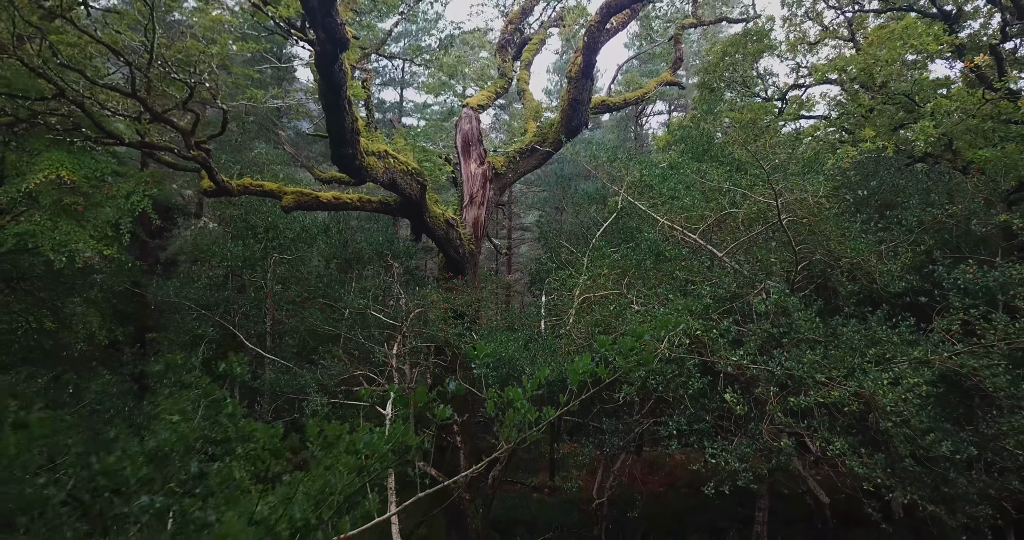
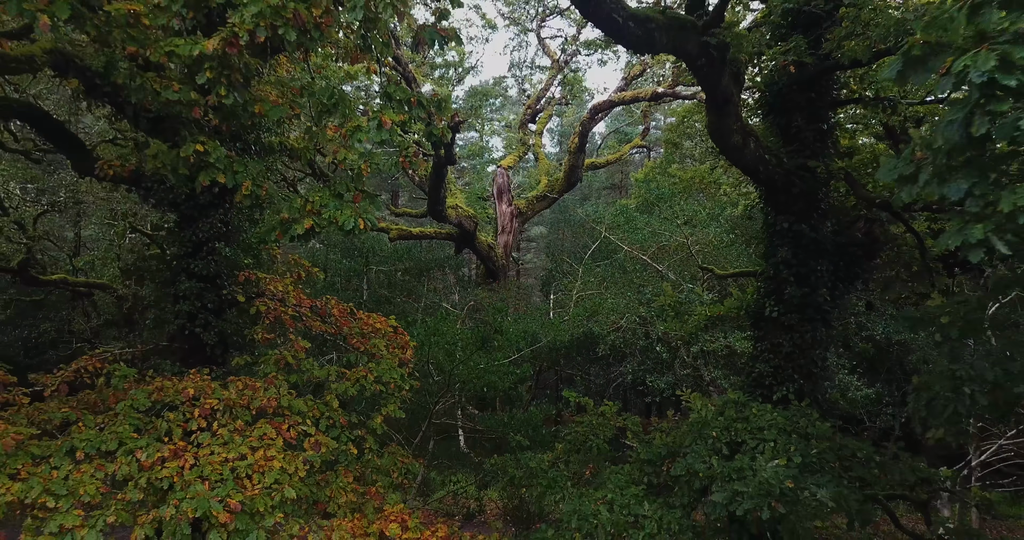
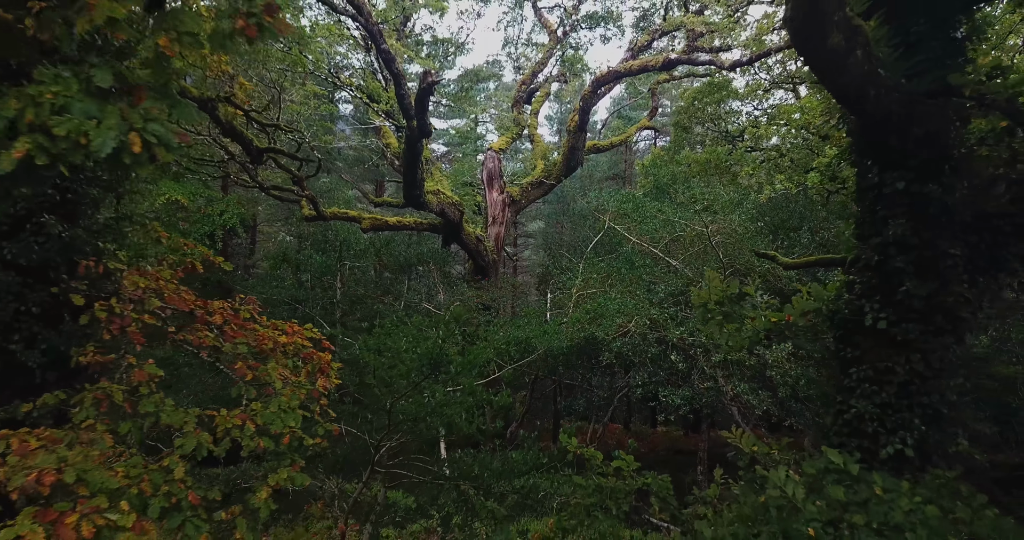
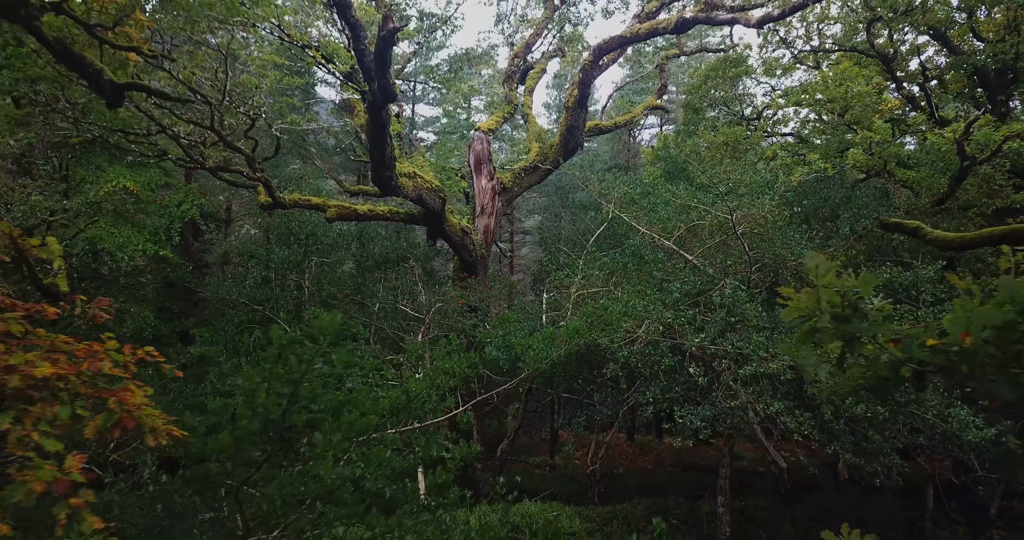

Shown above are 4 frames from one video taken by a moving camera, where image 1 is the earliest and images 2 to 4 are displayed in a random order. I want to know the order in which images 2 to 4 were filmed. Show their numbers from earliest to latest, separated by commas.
4, 3, 2
